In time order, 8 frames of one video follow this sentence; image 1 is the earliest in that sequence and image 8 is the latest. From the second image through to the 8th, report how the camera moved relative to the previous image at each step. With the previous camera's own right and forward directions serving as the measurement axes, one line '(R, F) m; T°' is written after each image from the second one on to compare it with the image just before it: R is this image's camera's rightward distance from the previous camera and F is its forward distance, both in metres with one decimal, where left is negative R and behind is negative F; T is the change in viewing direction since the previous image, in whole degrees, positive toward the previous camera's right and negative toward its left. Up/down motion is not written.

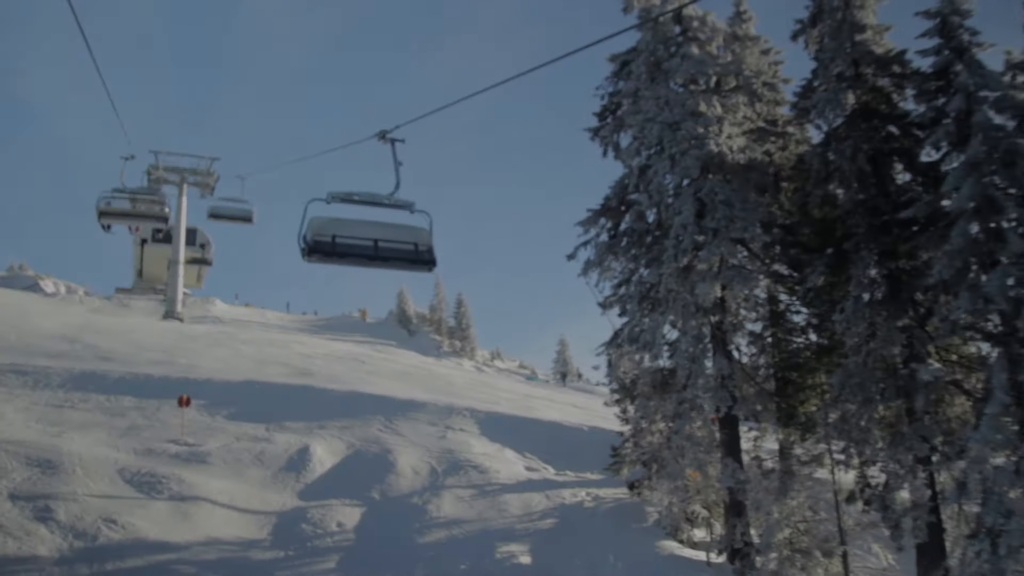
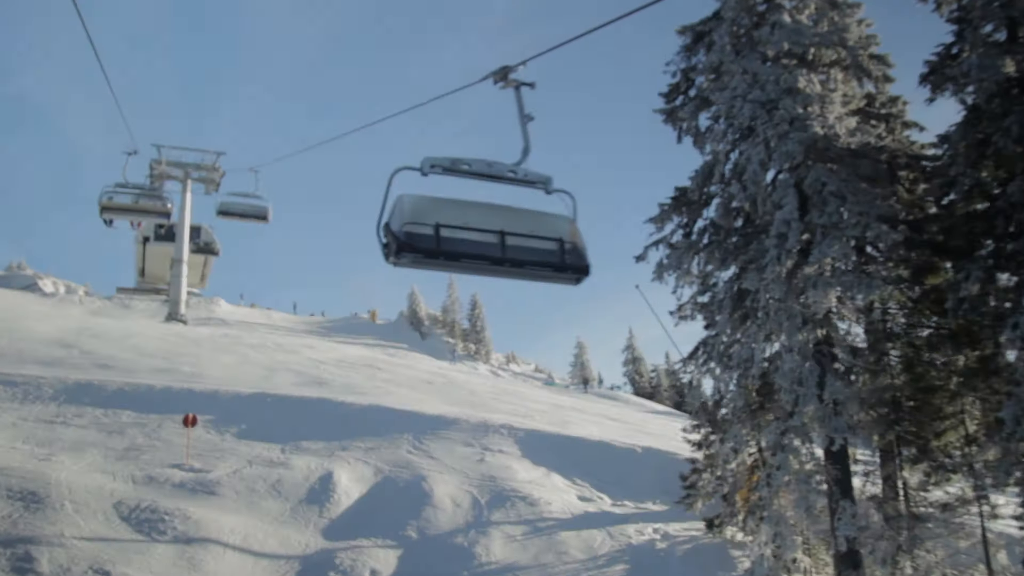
(-0.9, +1.8) m; 0°
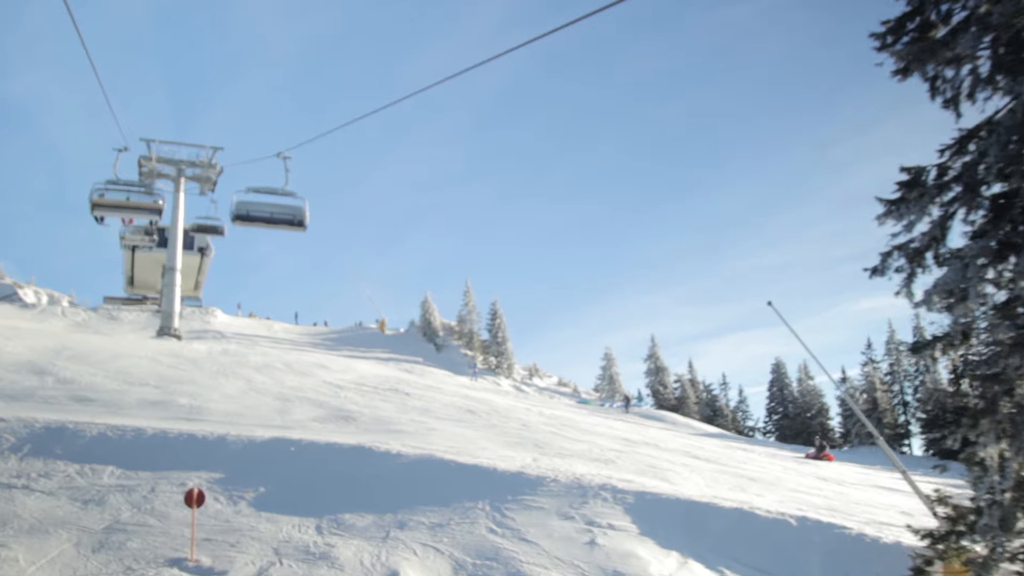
(-1.8, +3.7) m; +1°
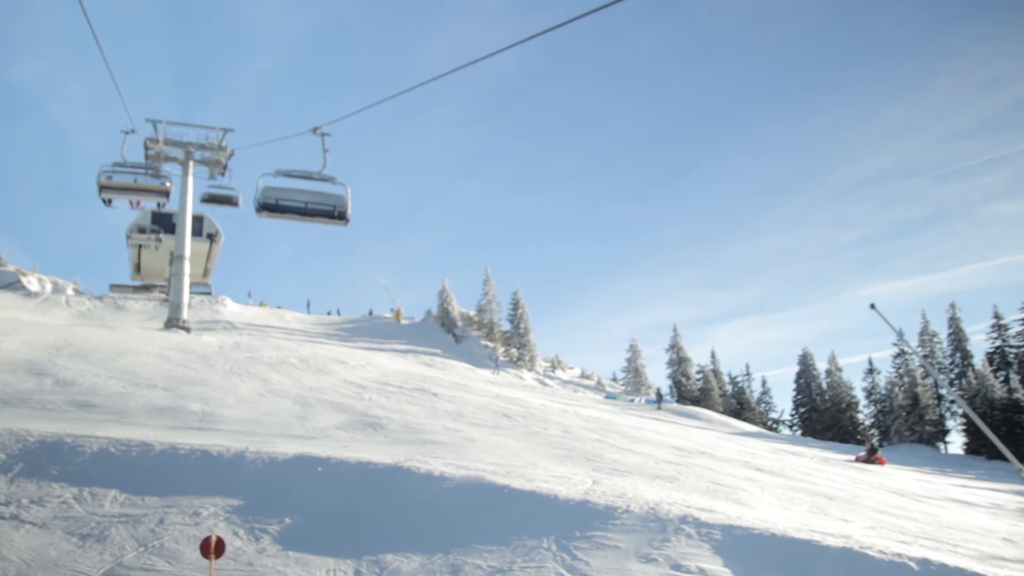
(-0.9, +1.8) m; -1°
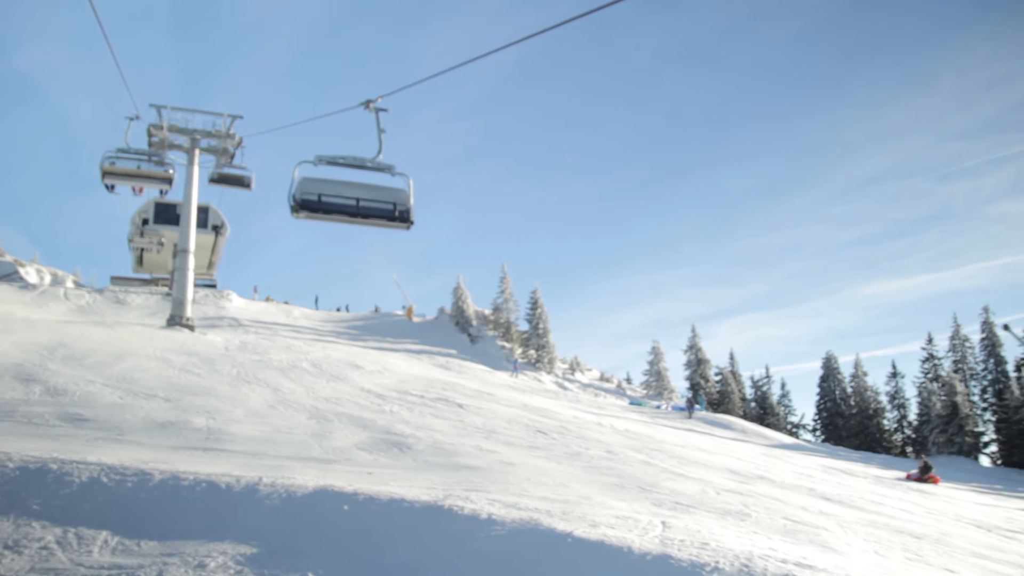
(-0.8, +1.8) m; 0°
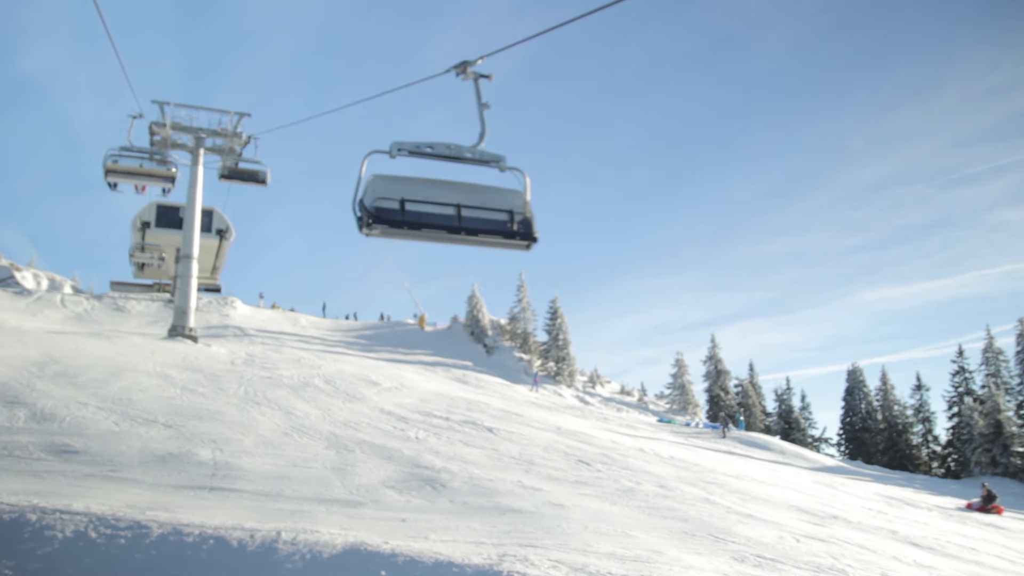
(-0.8, +1.8) m; 0°
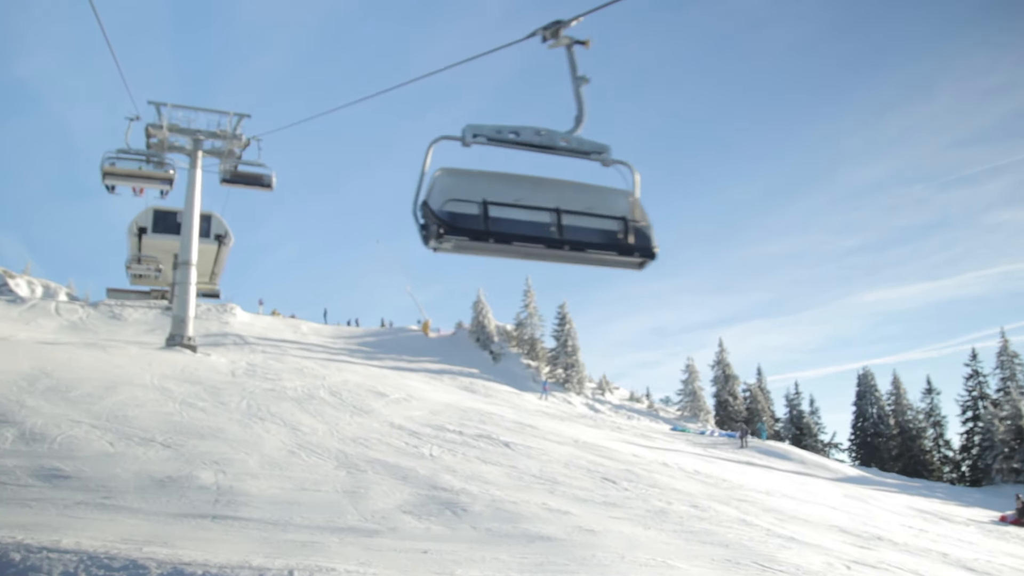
(-0.4, +0.9) m; 0°
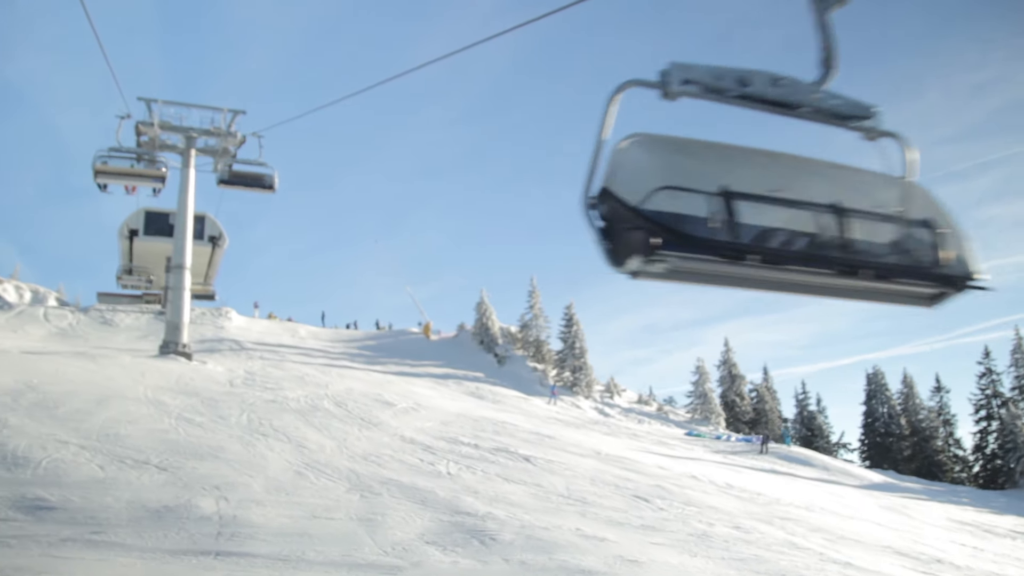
(-0.6, +1.1) m; +1°
